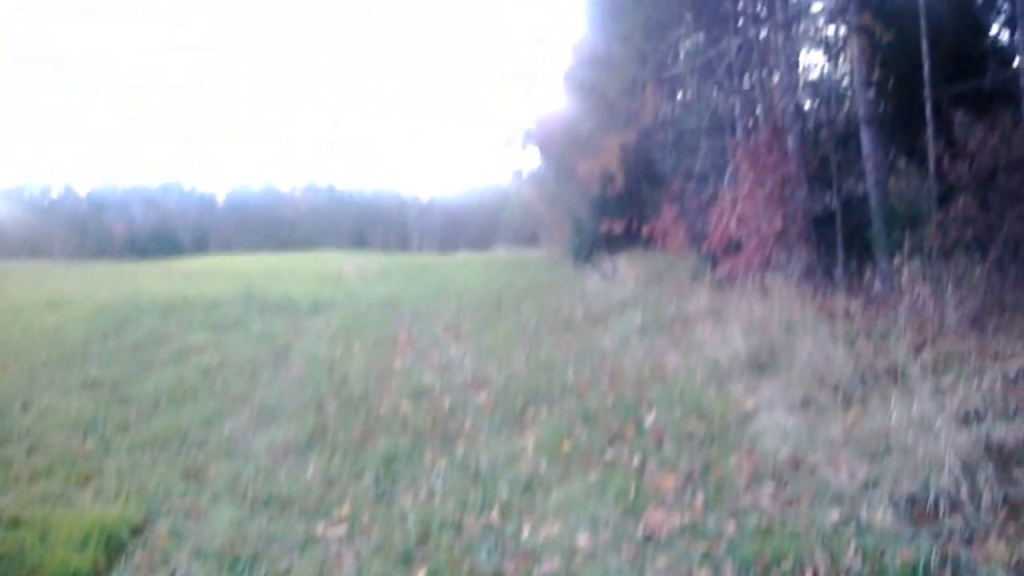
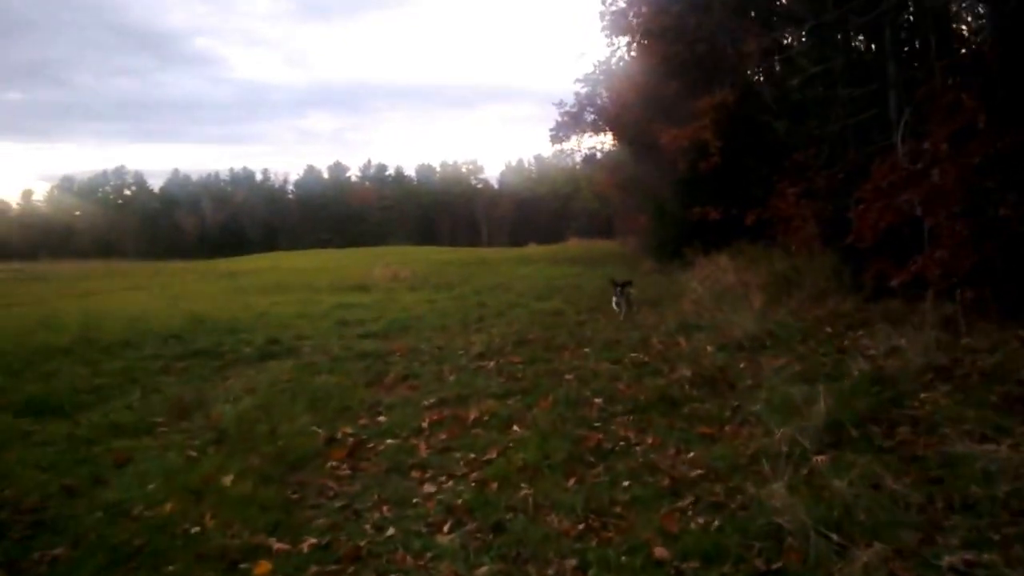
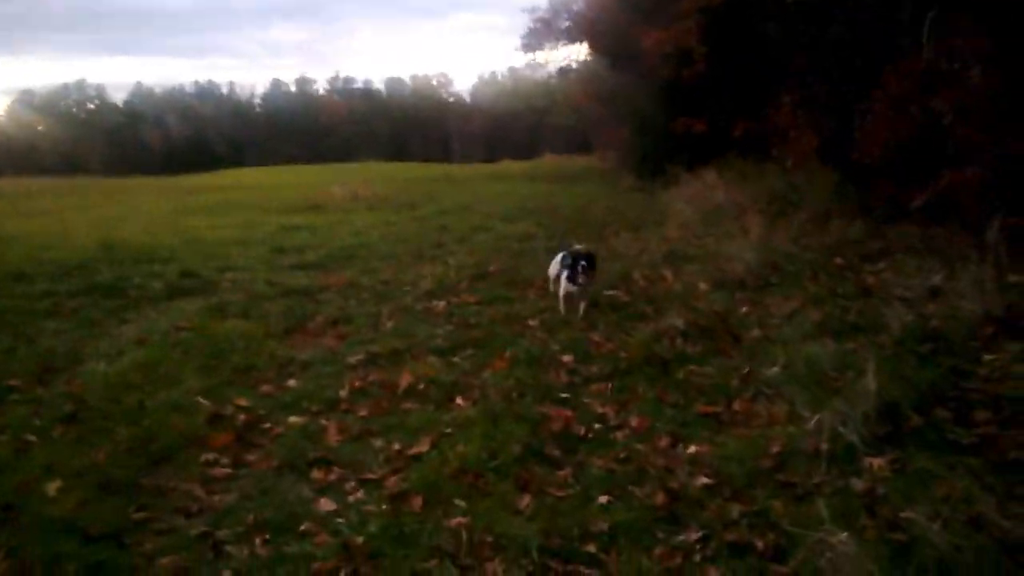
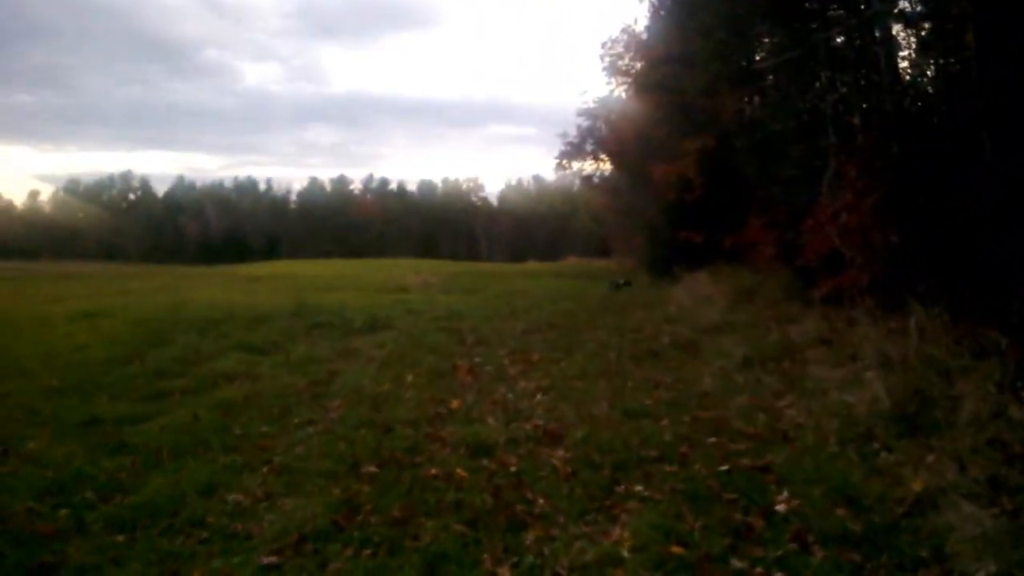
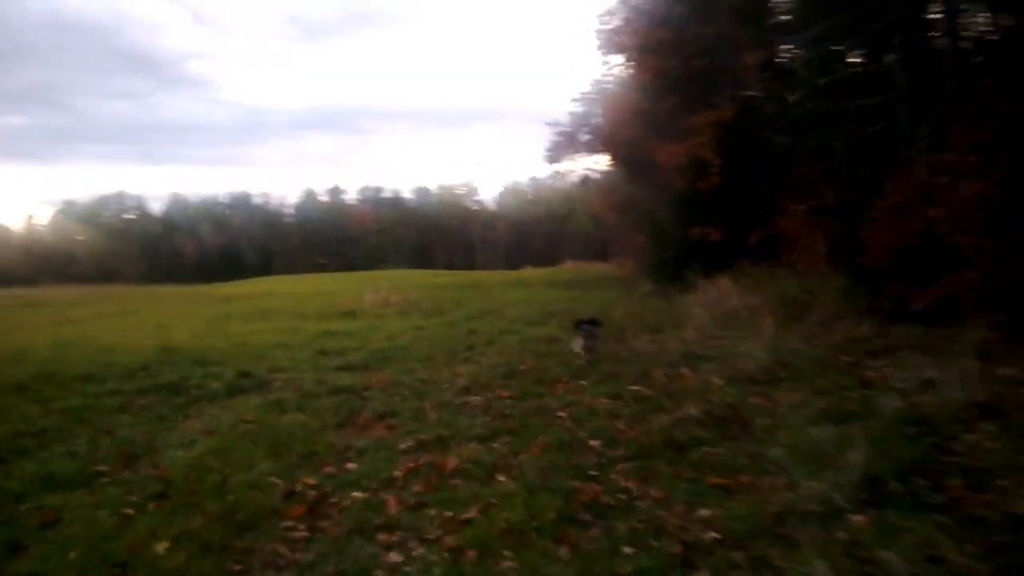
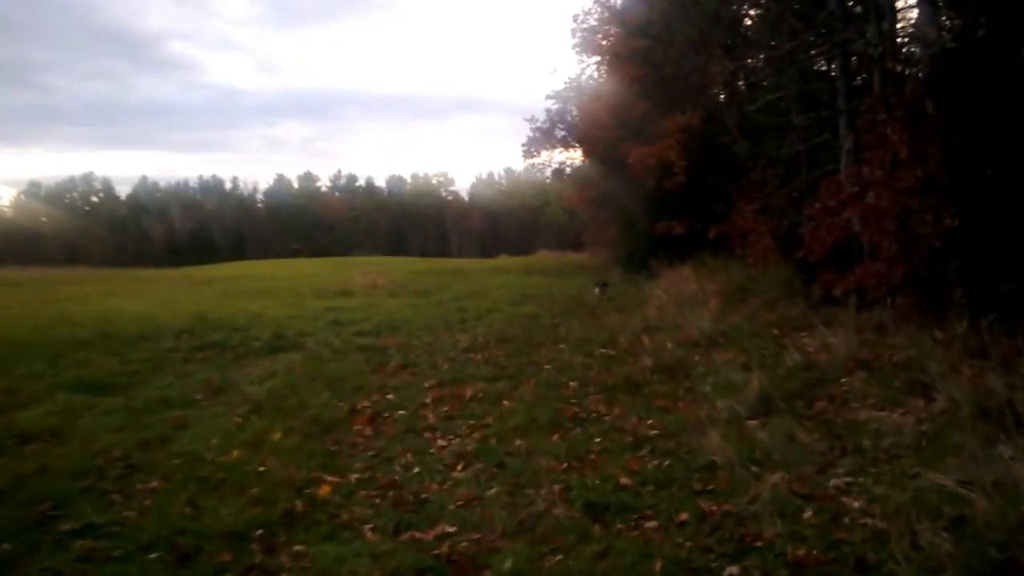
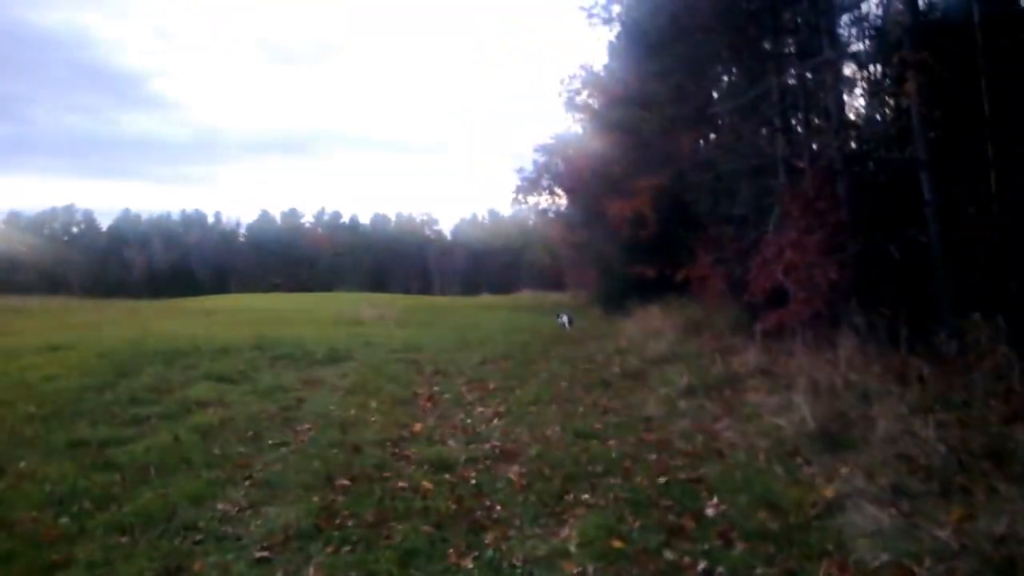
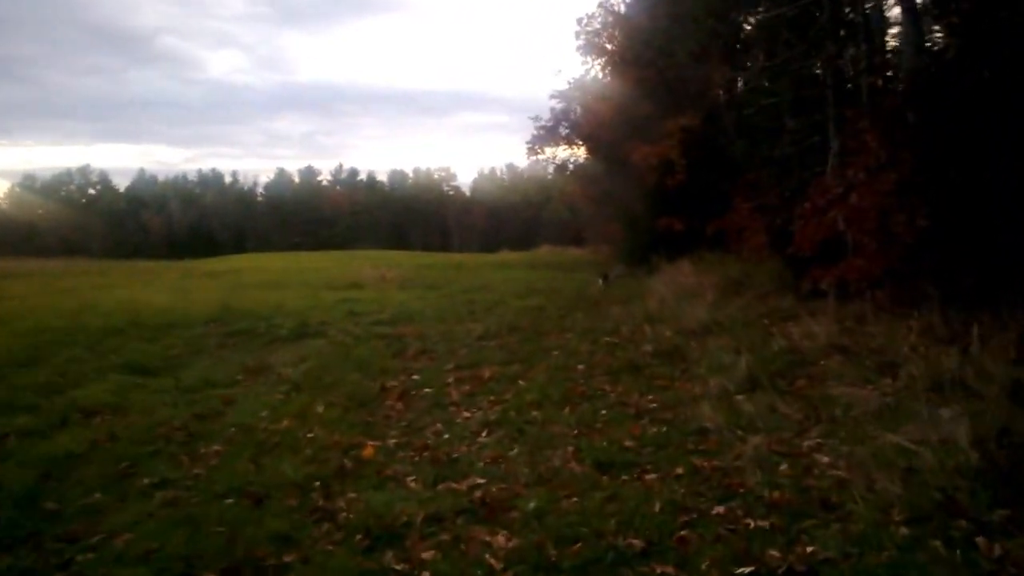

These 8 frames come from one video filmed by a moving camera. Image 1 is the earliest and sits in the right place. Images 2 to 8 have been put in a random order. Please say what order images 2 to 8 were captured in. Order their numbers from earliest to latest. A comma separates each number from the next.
7, 4, 8, 6, 2, 5, 3
